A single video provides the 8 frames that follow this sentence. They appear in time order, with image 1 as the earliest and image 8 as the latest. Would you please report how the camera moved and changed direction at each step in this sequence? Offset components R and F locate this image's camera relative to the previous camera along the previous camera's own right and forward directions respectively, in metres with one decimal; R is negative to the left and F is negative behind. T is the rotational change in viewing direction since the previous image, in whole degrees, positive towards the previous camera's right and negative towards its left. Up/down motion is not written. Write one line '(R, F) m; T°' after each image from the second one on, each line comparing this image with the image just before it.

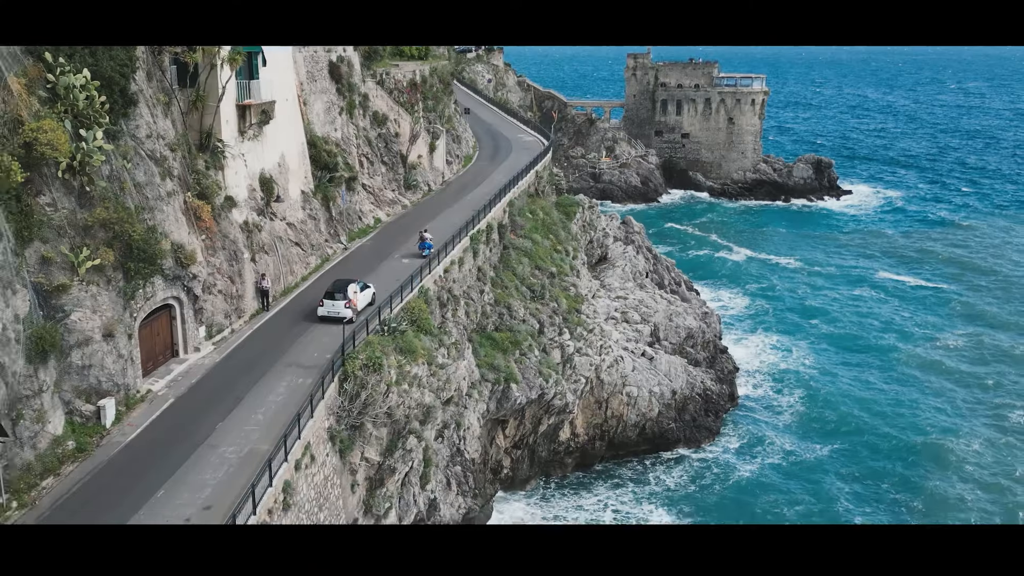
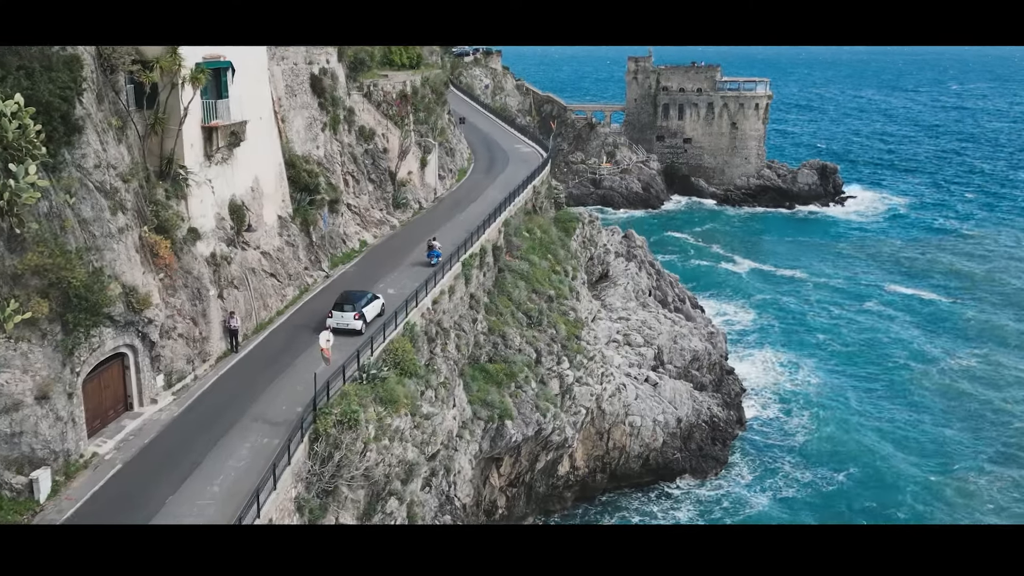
(+0.2, +1.8) m; 0°
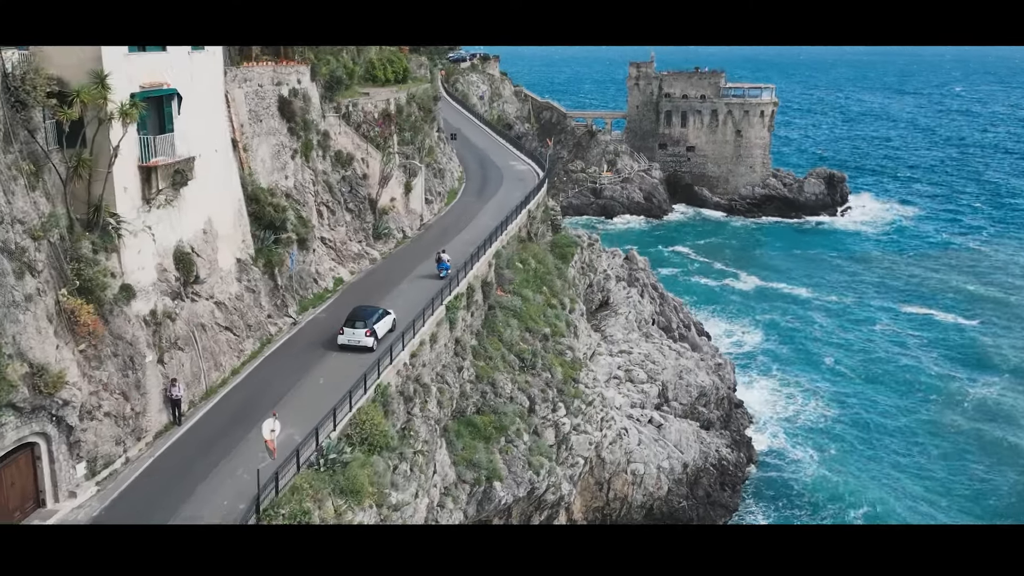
(+0.3, +2.5) m; 0°
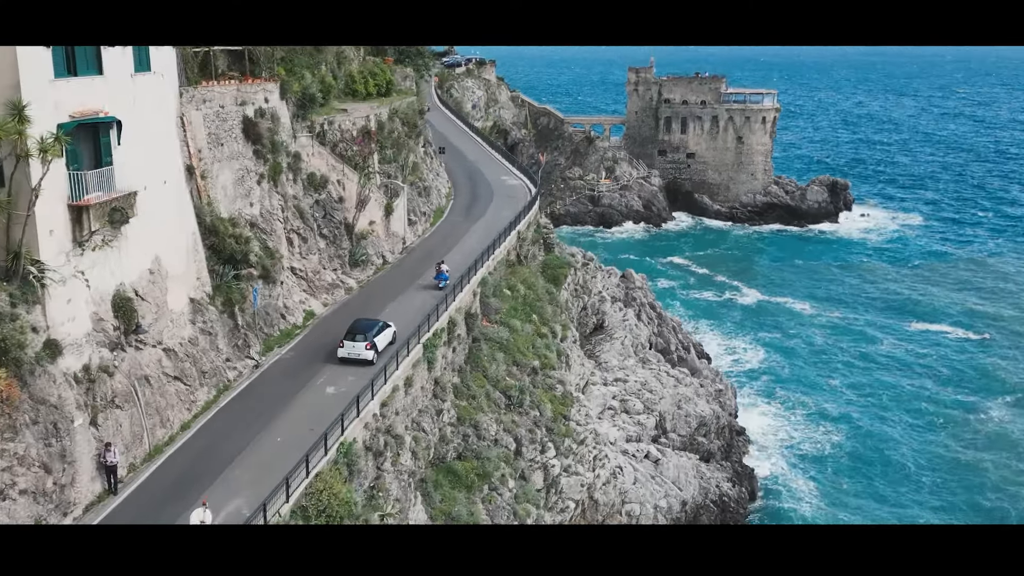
(+0.4, +1.8) m; 0°
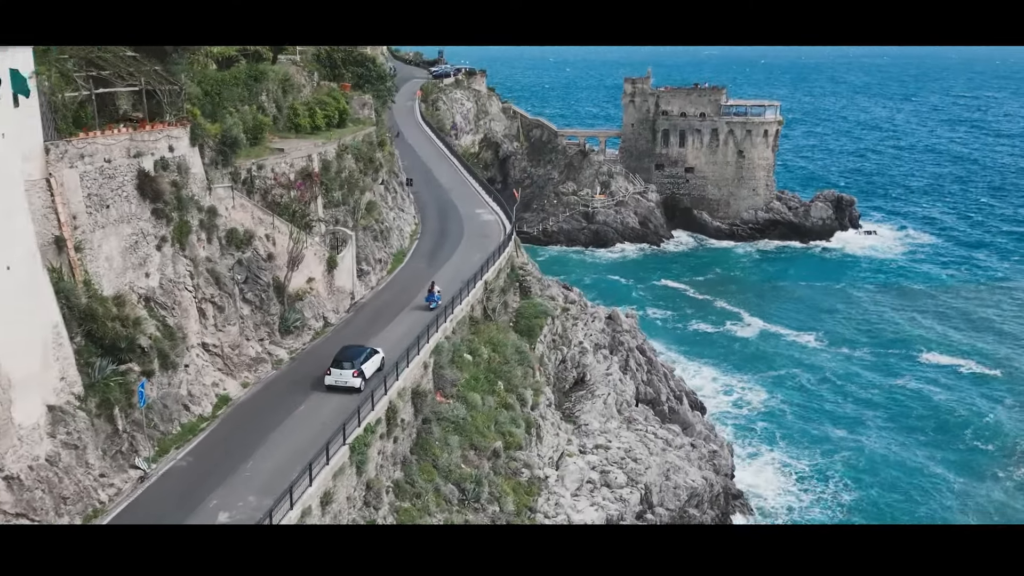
(+1.2, +3.5) m; 0°
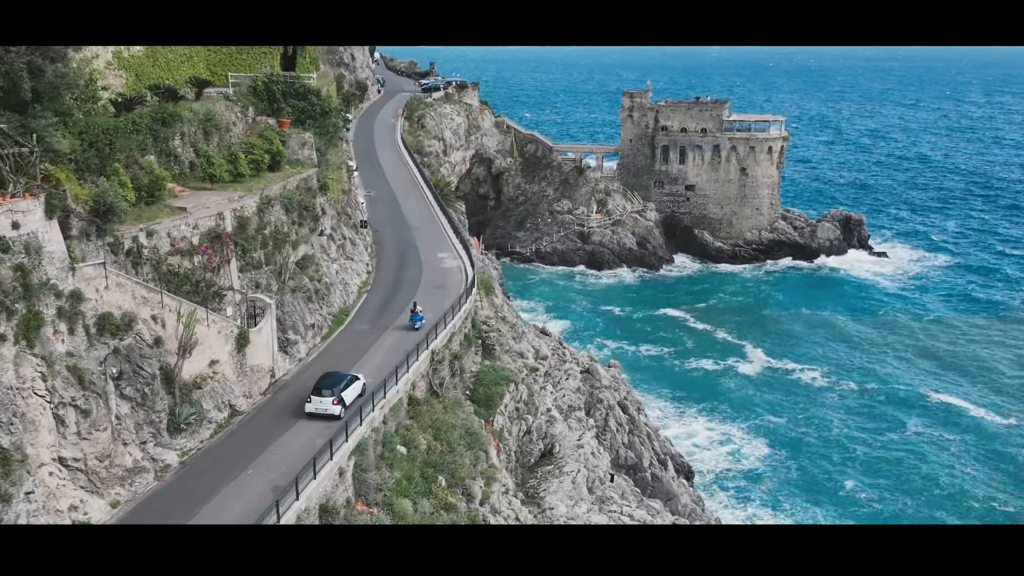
(+1.6, +3.5) m; -1°
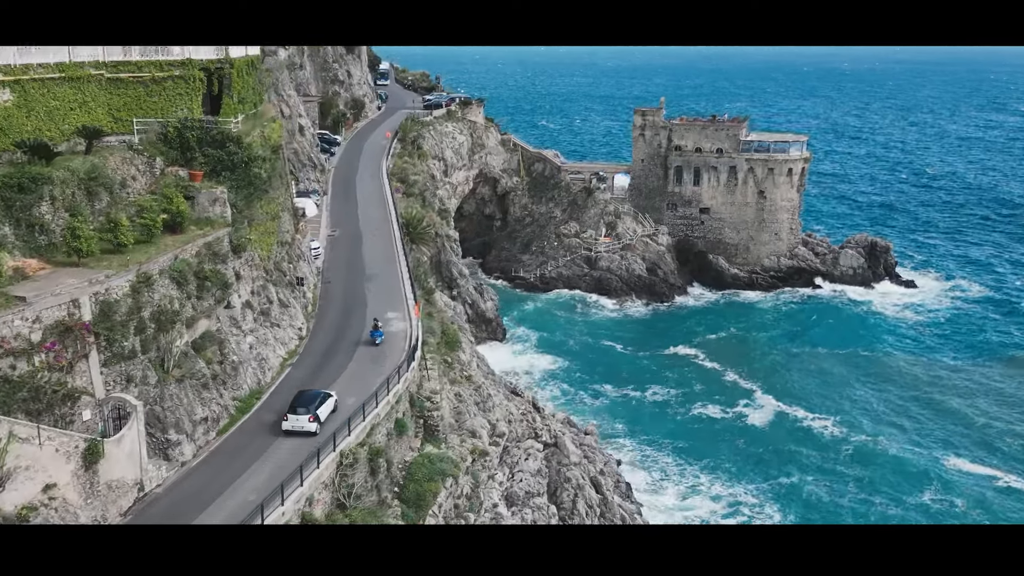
(+2.5, +3.7) m; -2°
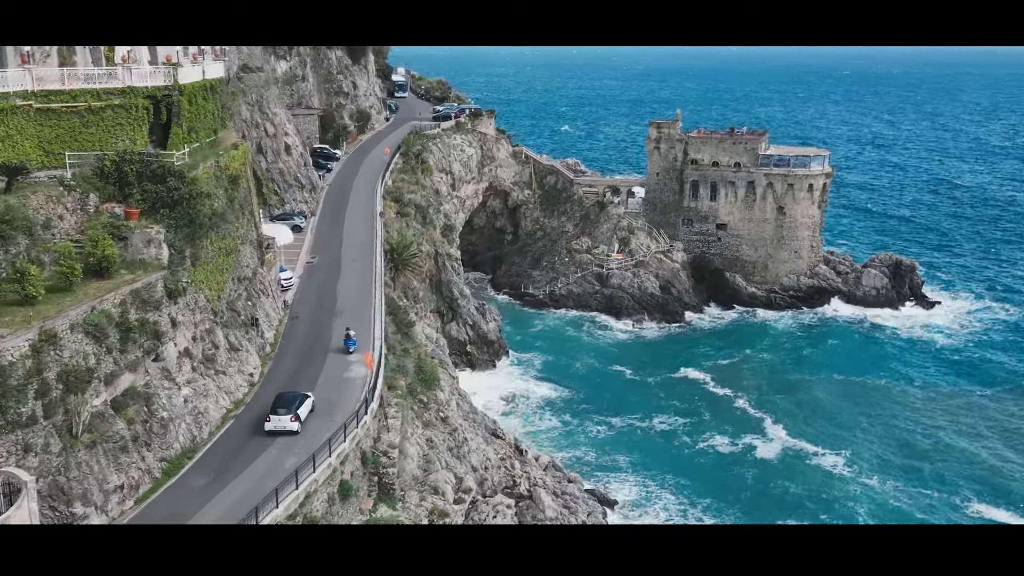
(+1.8, +2.1) m; -2°
